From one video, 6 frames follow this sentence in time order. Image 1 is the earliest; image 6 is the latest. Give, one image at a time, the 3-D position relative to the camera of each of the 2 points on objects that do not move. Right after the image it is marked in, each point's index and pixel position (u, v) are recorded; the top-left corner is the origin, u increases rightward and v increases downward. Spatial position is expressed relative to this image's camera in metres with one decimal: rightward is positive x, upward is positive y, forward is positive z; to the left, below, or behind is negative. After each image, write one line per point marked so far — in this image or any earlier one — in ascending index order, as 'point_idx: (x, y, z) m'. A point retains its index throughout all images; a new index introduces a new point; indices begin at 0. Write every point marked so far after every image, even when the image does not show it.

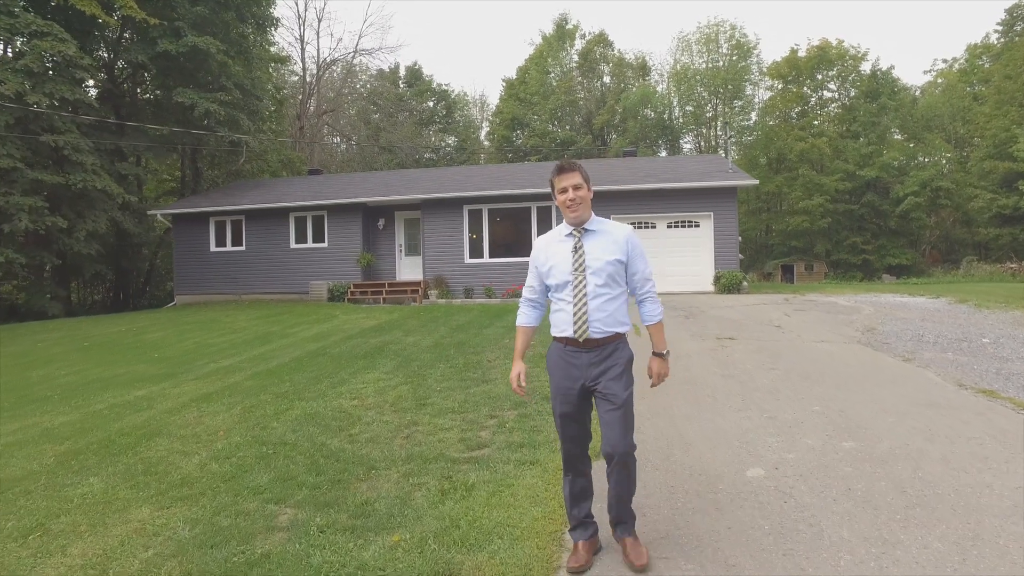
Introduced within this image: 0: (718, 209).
0: (+4.9, +1.9, +15.1) m
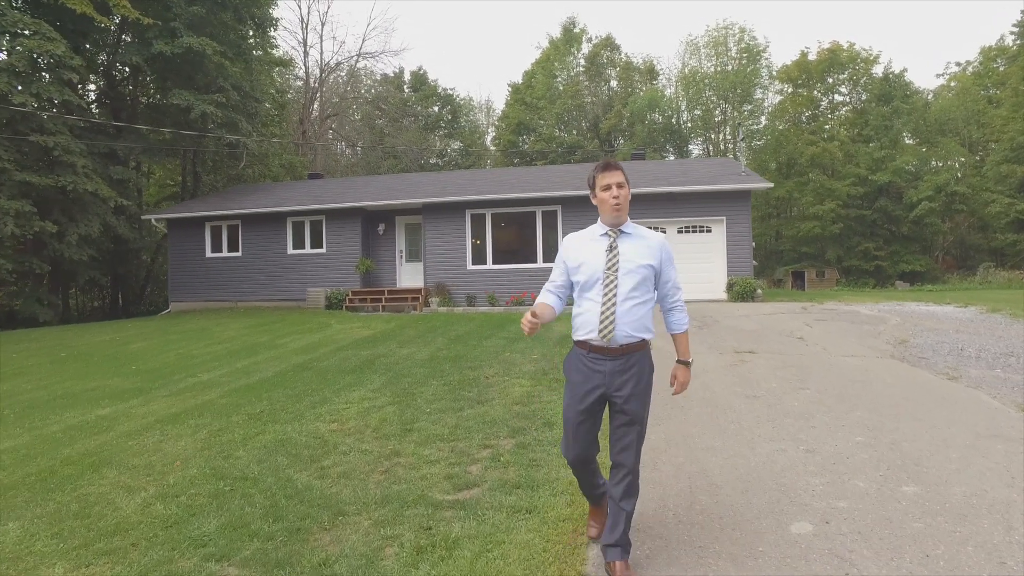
0: (+5.0, +1.7, +14.5) m
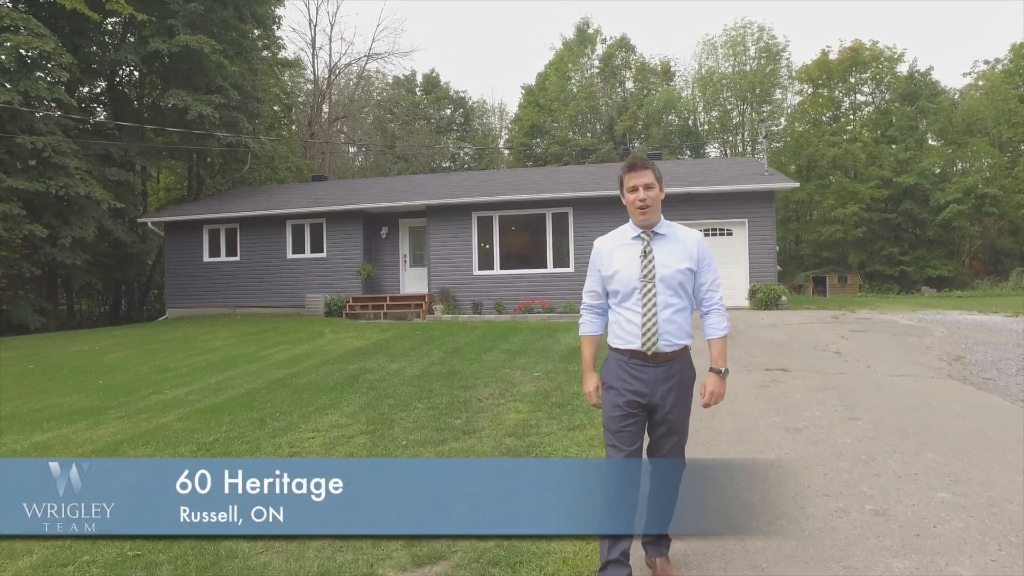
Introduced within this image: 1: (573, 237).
0: (+5.2, +1.6, +13.6) m
1: (+1.4, +1.2, +15.0) m
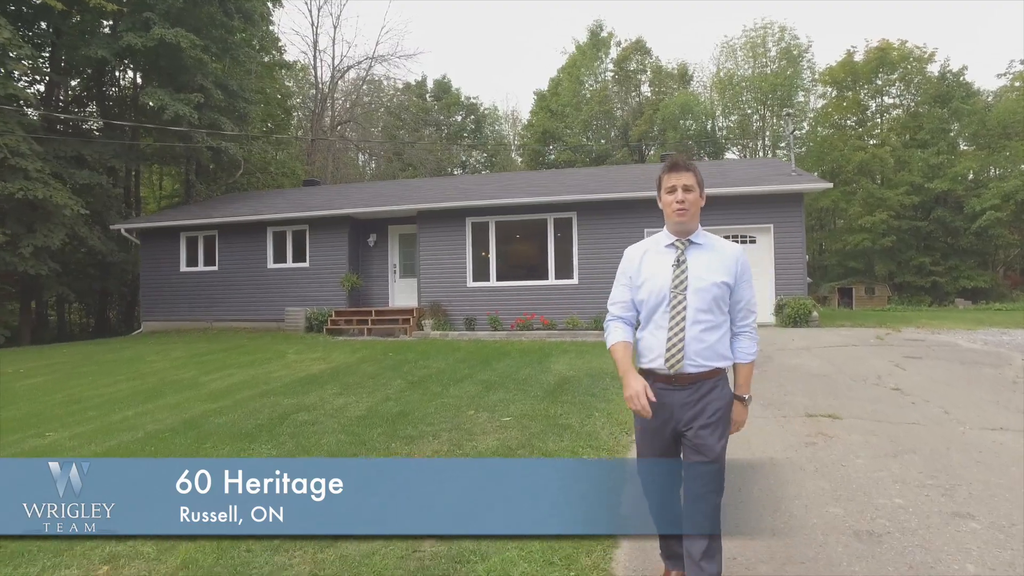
0: (+5.1, +1.3, +12.0) m
1: (+1.4, +0.9, +13.5) m
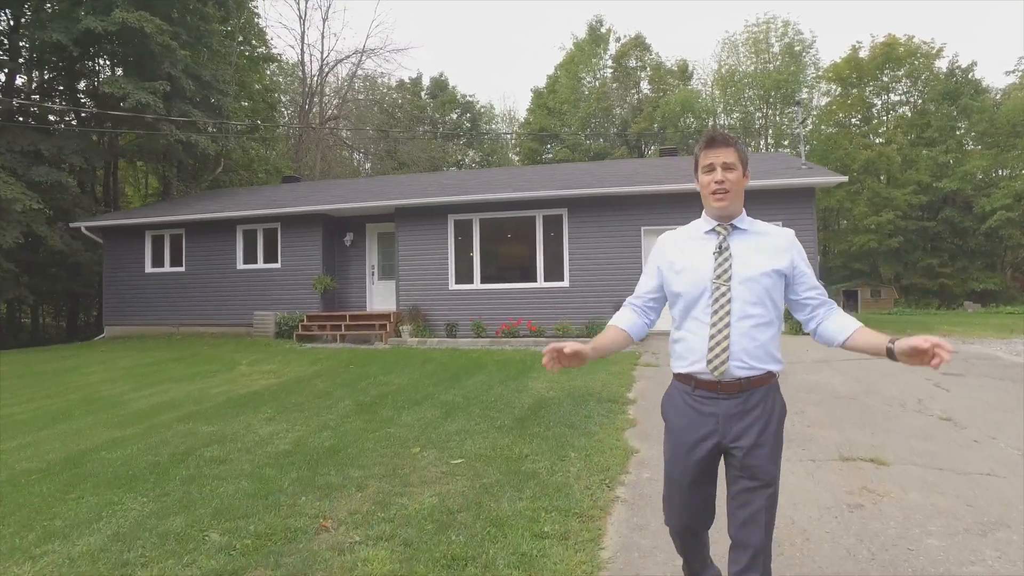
0: (+4.8, +1.3, +10.9) m
1: (+1.1, +0.9, +12.4) m
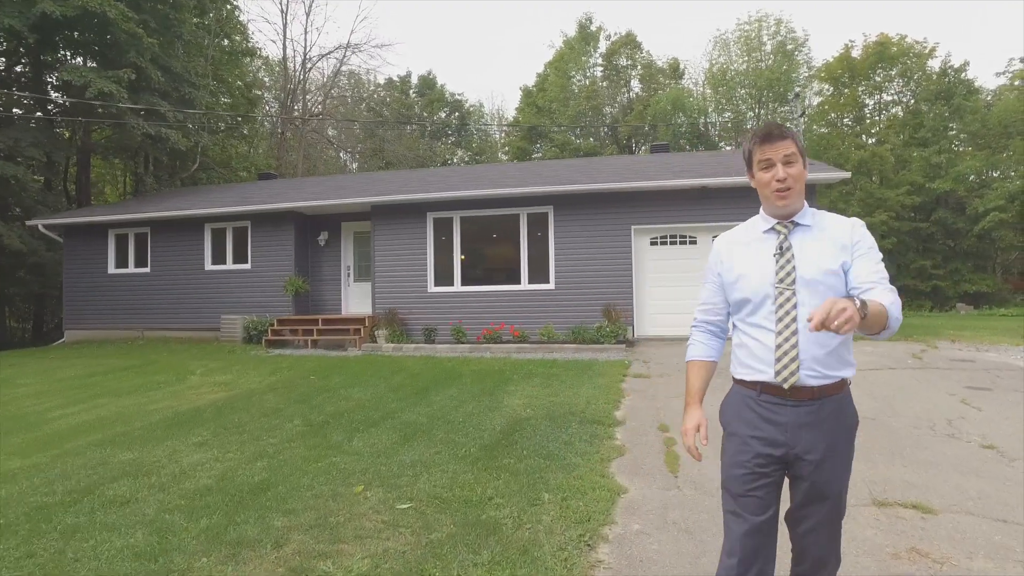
0: (+4.5, +1.2, +10.2) m
1: (+0.8, +0.8, +11.7) m
